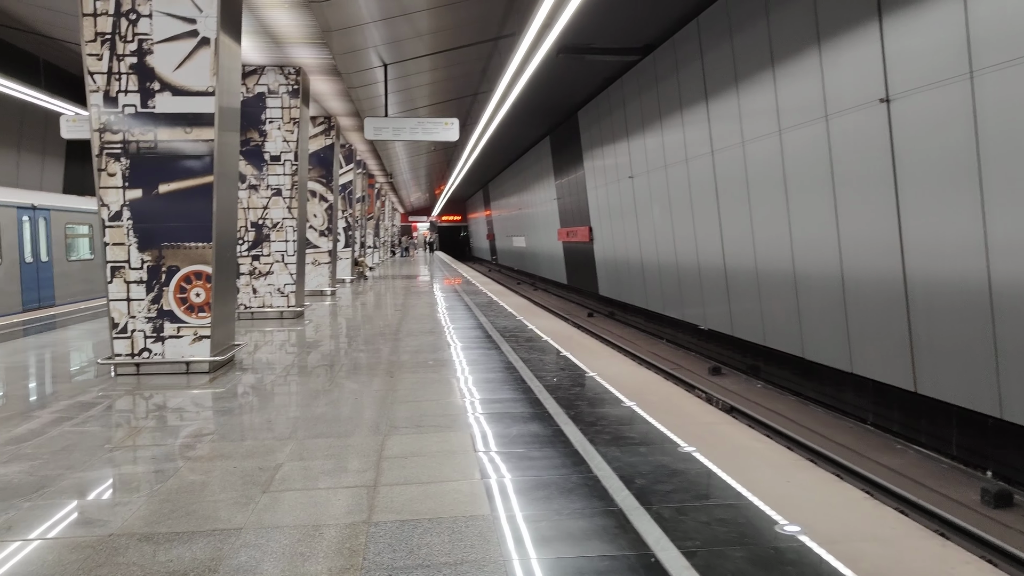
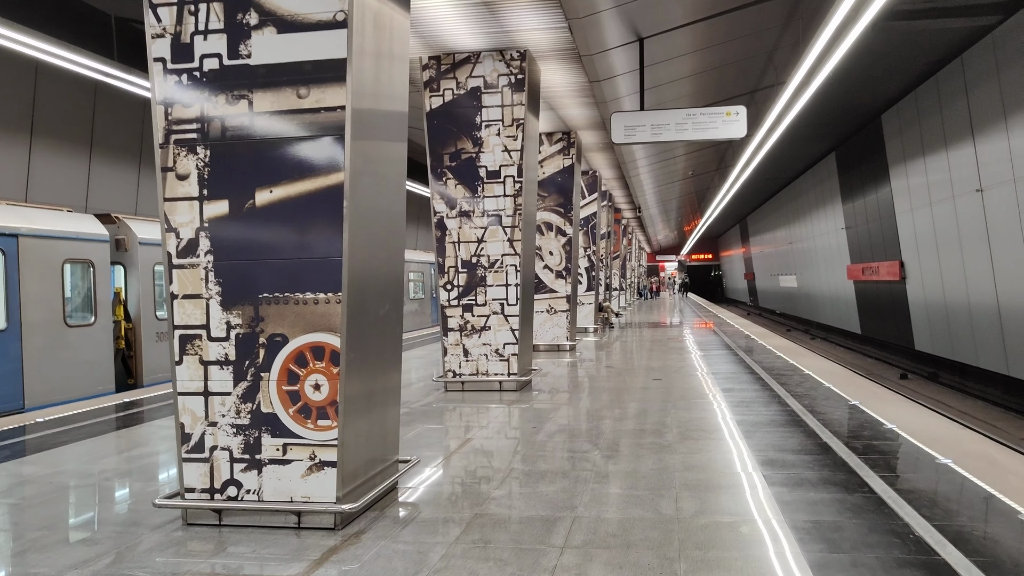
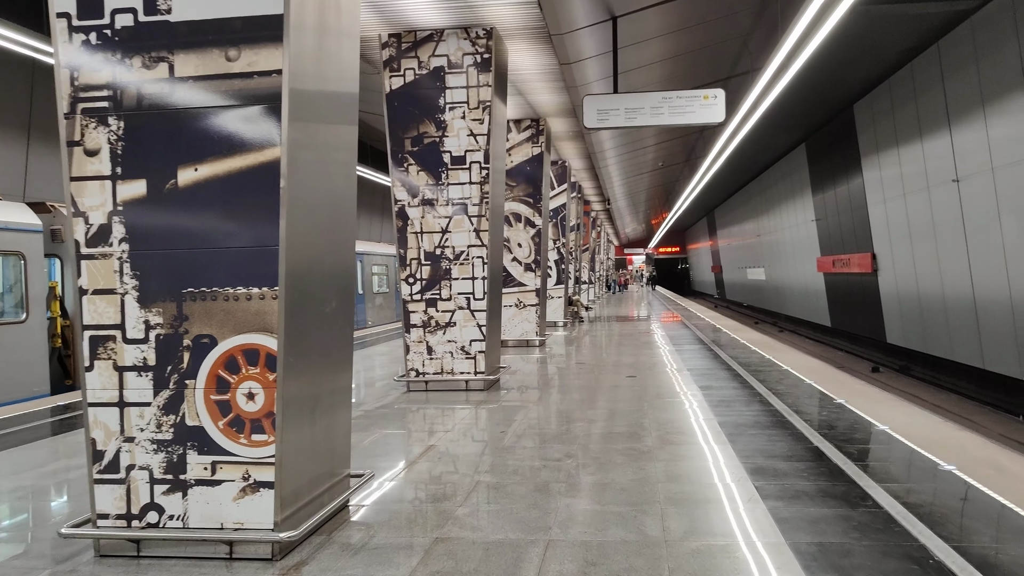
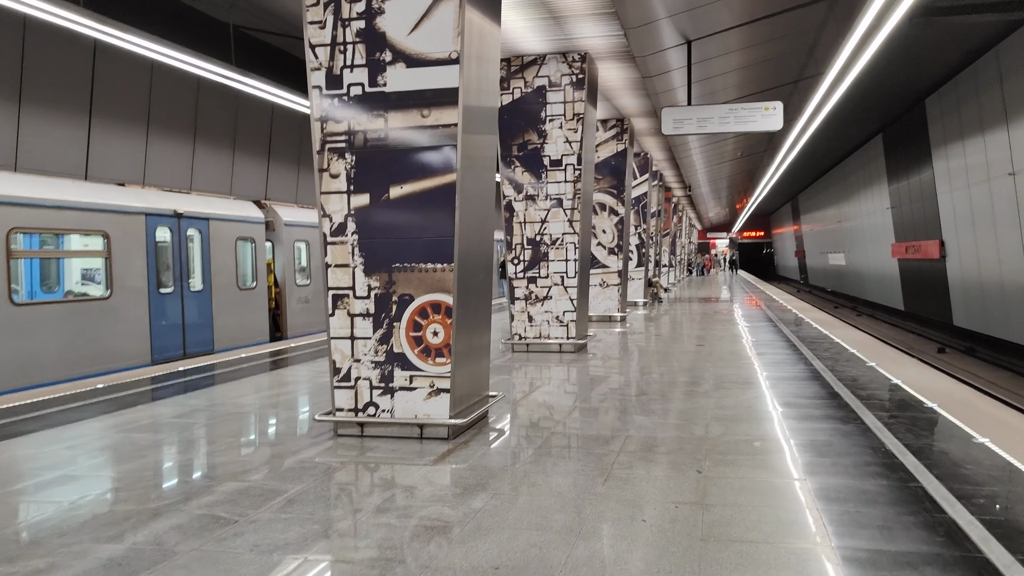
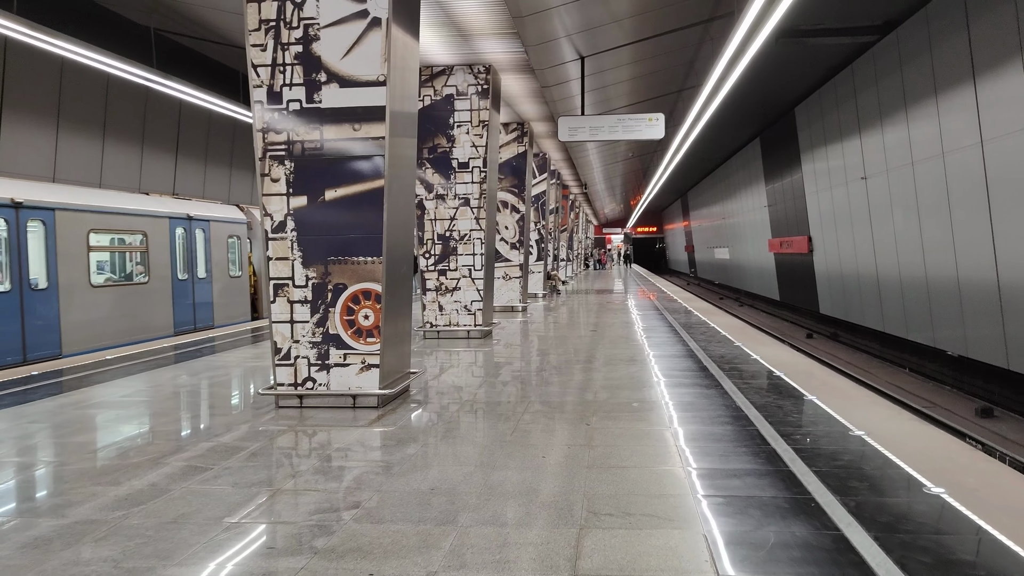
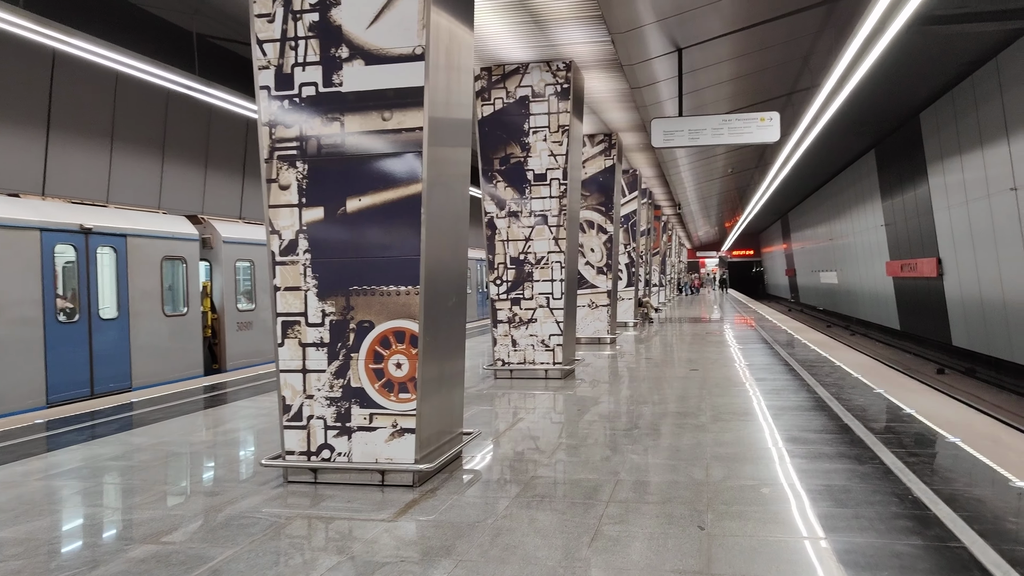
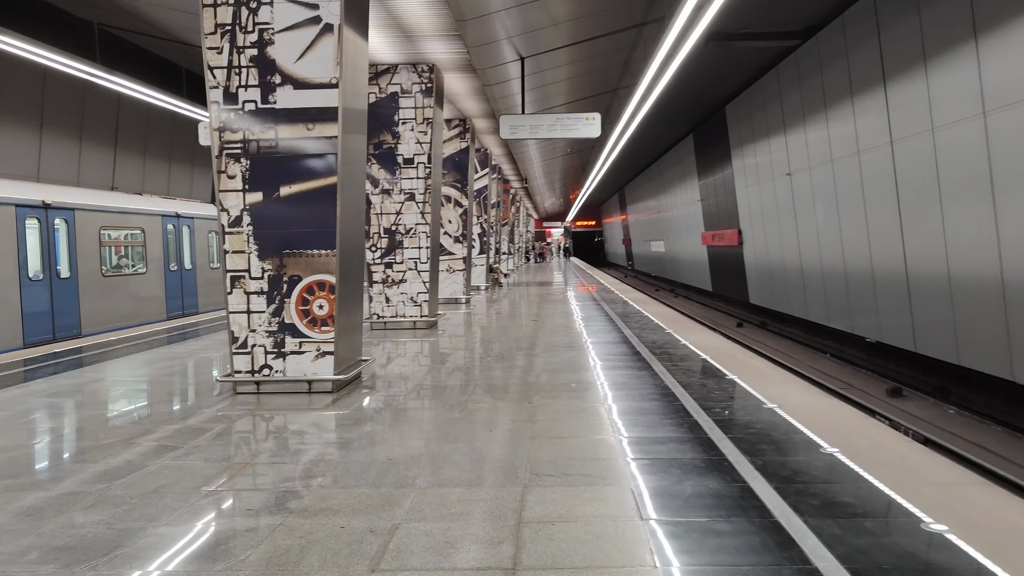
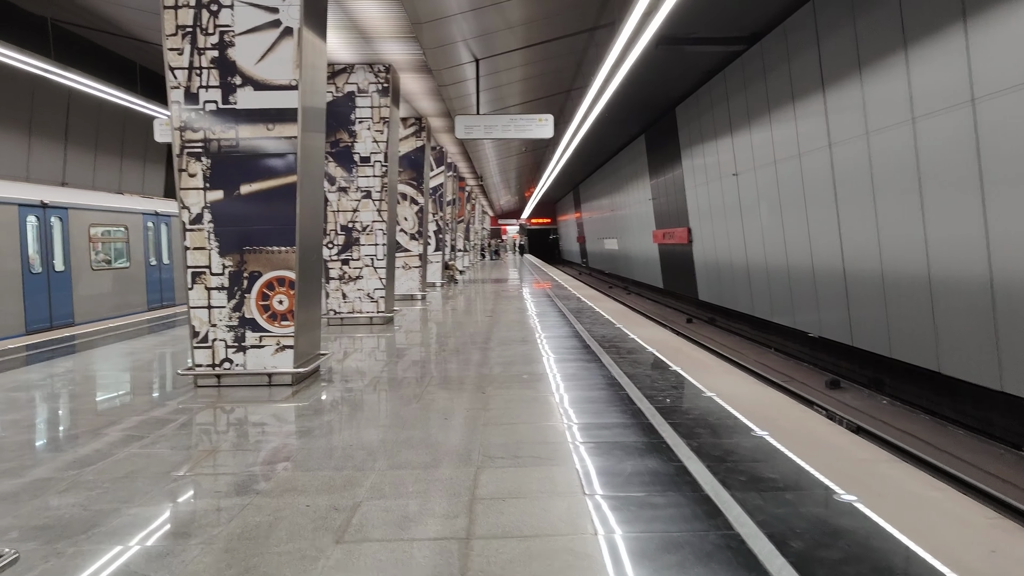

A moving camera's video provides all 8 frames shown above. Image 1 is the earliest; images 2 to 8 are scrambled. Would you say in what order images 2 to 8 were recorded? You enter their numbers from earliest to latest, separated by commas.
8, 7, 5, 4, 6, 2, 3
